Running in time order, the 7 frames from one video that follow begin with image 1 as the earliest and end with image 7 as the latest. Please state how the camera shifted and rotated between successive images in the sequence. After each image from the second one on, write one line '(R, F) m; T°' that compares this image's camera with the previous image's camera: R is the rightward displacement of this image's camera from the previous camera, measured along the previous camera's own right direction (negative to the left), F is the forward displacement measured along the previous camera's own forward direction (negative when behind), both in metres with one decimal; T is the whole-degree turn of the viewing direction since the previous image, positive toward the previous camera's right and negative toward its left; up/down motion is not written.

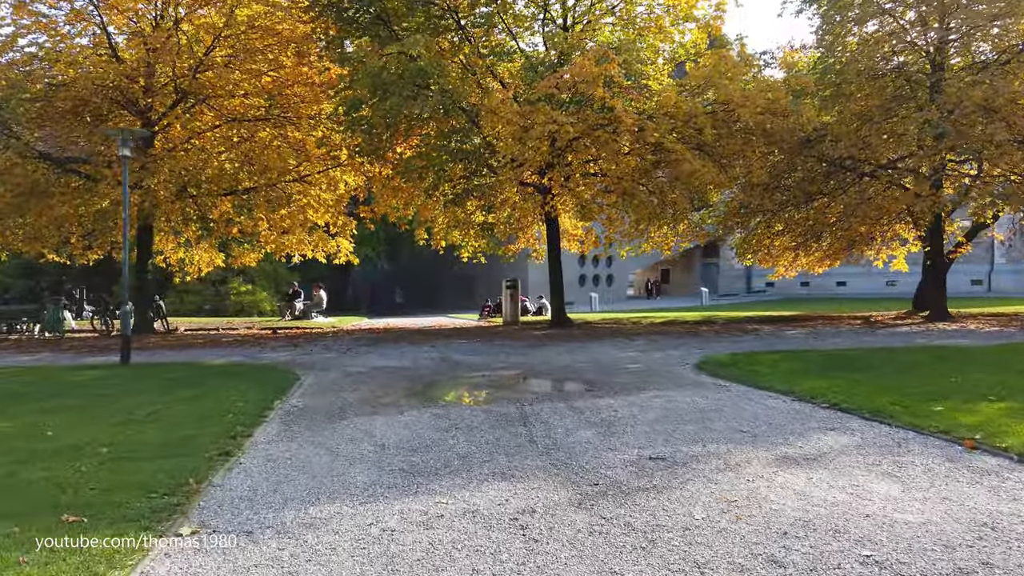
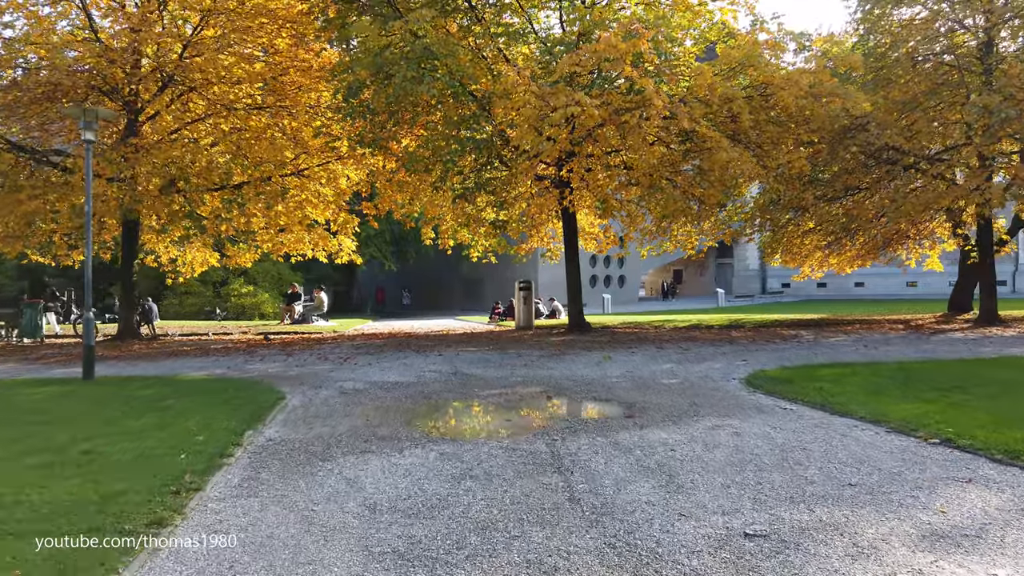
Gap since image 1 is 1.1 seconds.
(-0.1, +1.2) m; -1°
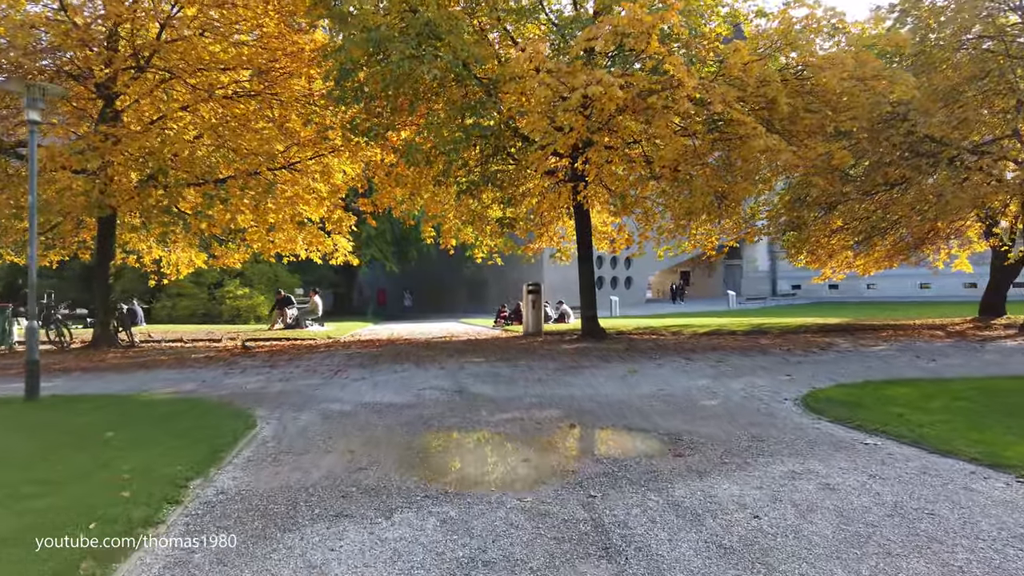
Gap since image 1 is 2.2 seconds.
(-0.1, +1.2) m; 0°
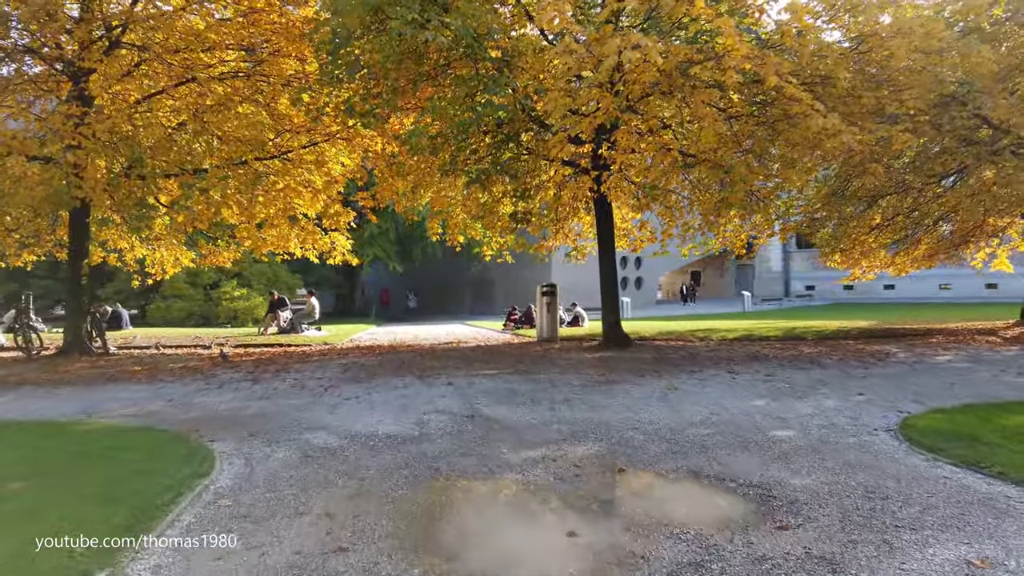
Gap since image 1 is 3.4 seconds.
(-0.2, +1.3) m; 0°
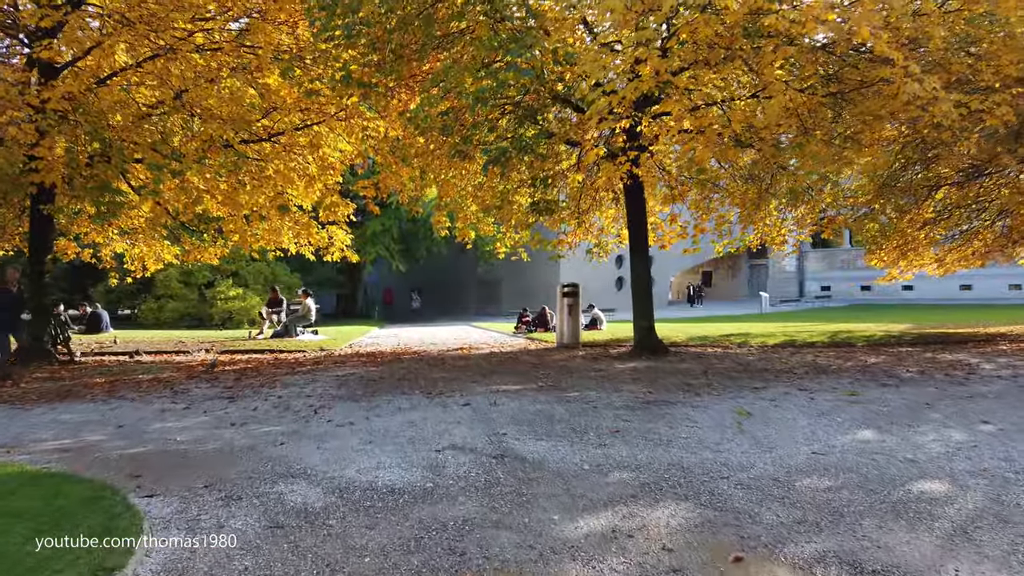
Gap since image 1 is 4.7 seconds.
(-0.3, +1.5) m; 0°
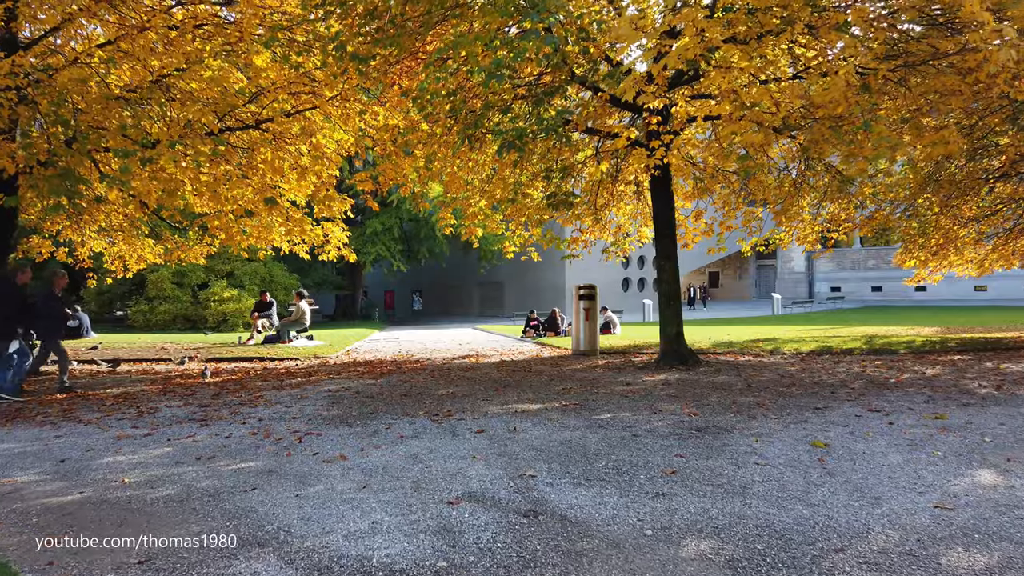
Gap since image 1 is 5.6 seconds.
(-0.2, +1.1) m; 0°
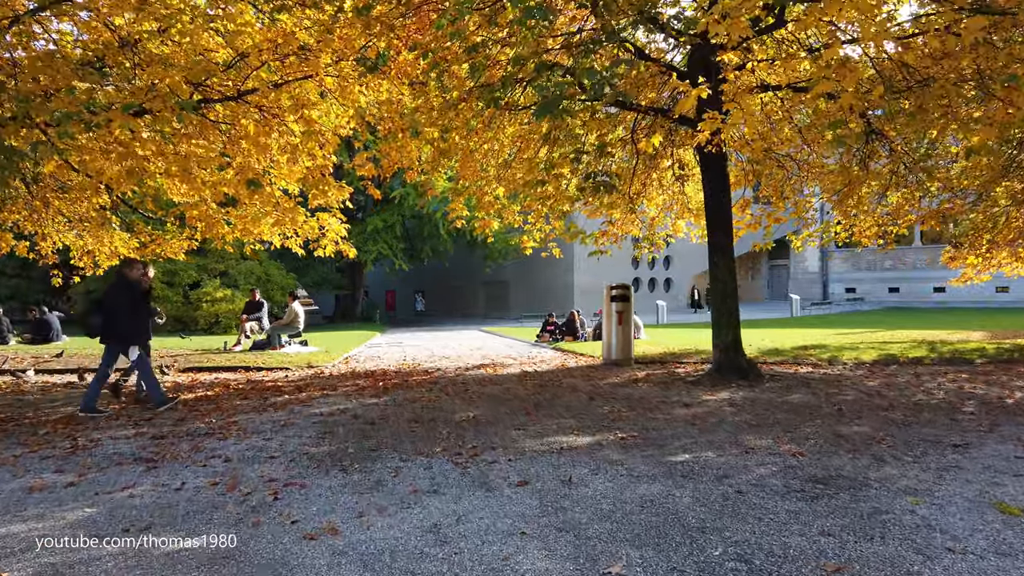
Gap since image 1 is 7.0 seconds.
(-0.3, +1.5) m; 0°
